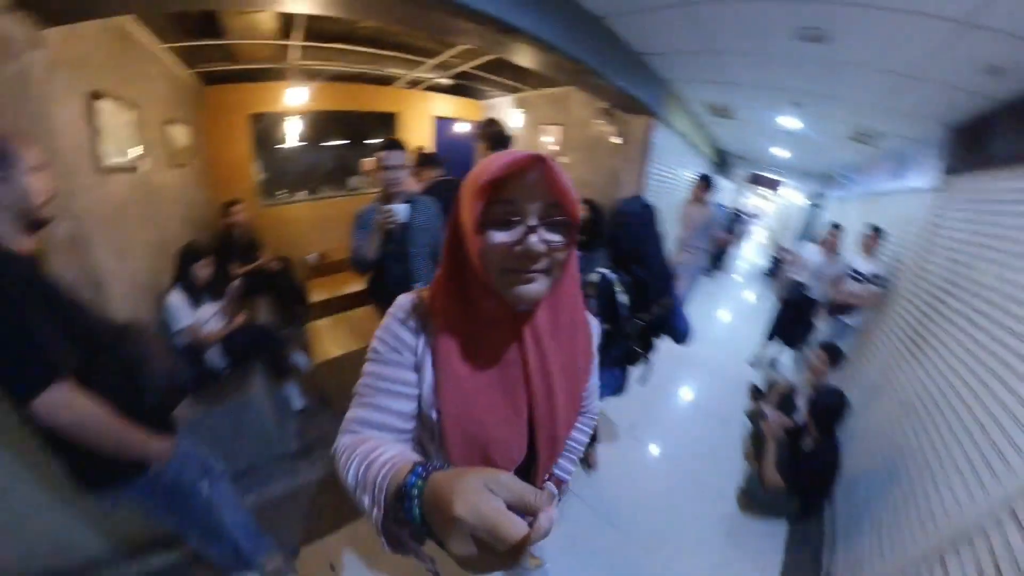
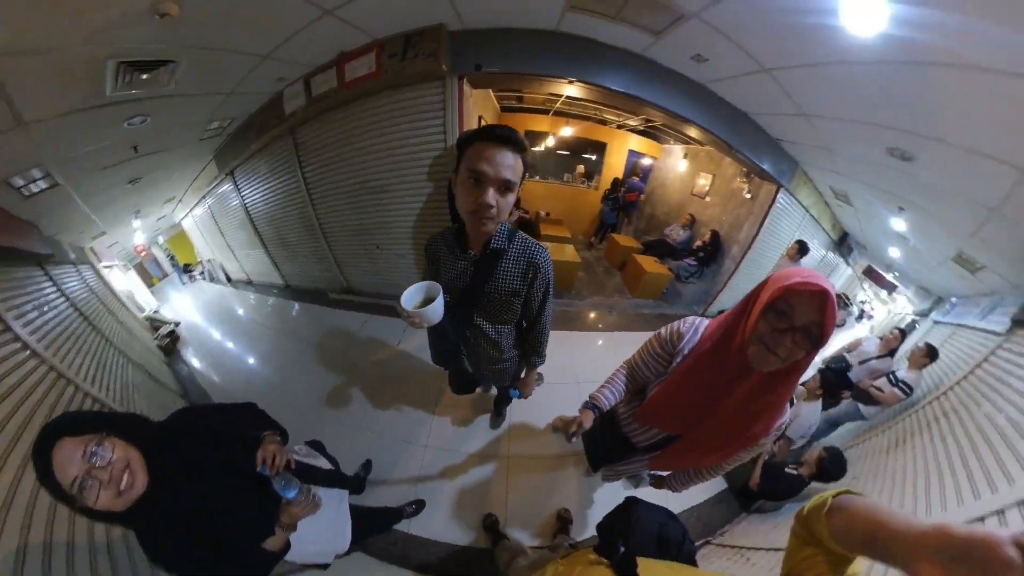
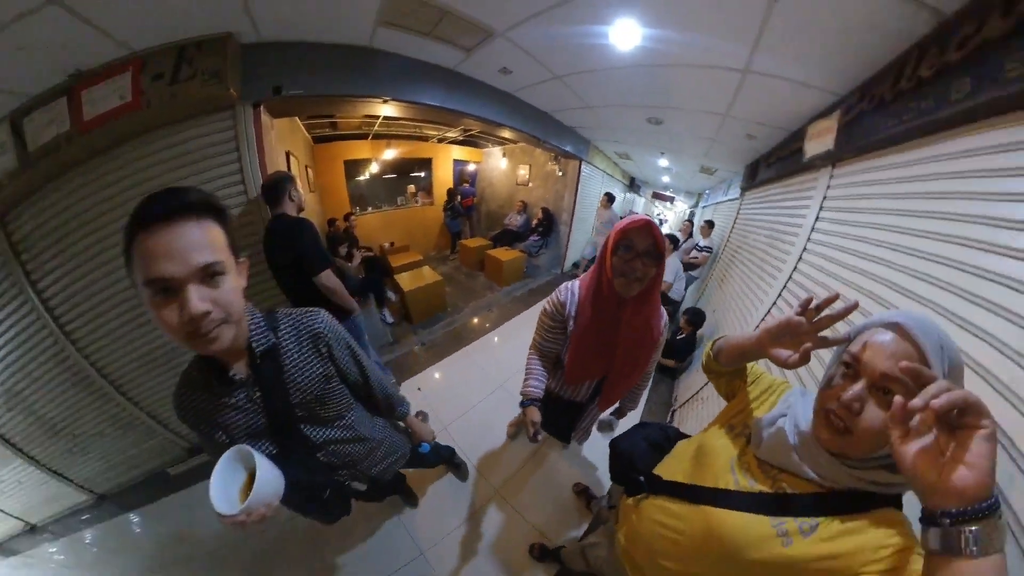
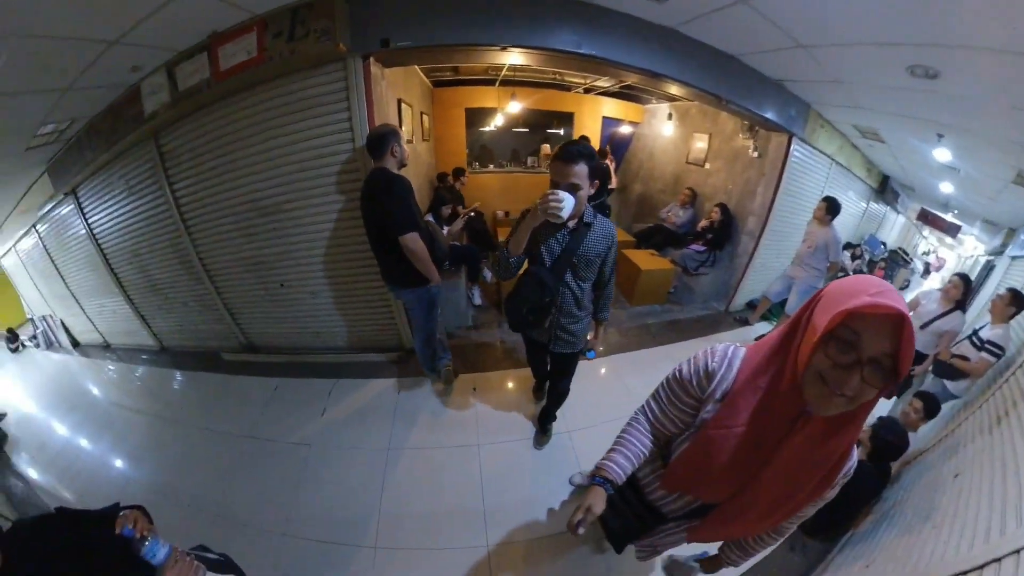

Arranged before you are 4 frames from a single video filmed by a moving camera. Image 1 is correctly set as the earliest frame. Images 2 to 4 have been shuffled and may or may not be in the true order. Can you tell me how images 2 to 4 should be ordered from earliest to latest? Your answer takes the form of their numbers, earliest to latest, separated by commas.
4, 2, 3
